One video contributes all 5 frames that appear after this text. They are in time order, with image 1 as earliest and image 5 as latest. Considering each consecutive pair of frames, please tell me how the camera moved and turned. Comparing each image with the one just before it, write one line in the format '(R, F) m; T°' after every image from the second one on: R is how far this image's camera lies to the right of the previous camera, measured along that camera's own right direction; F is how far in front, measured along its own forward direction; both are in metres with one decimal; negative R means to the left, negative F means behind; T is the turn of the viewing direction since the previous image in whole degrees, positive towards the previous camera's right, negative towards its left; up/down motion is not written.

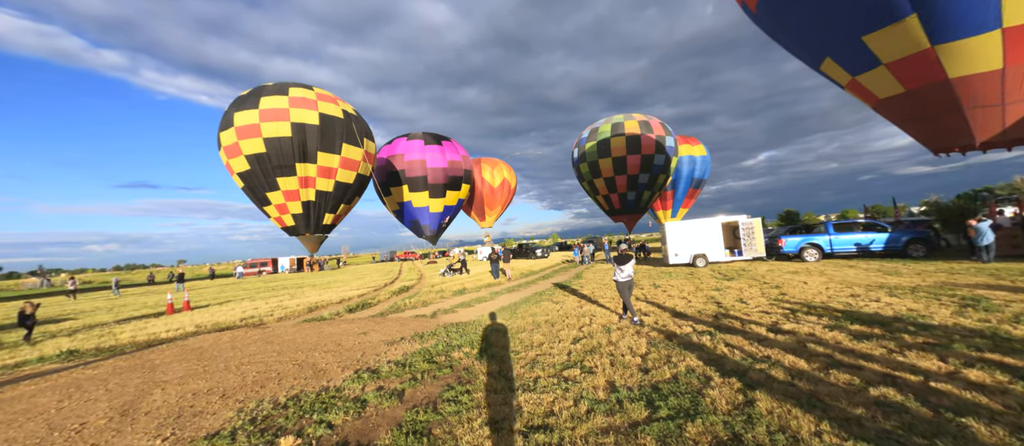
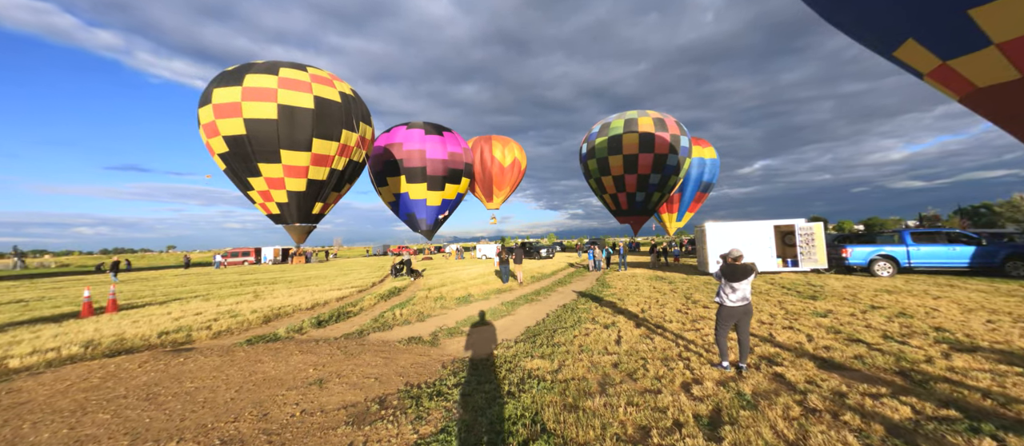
(-0.7, +2.7) m; +1°
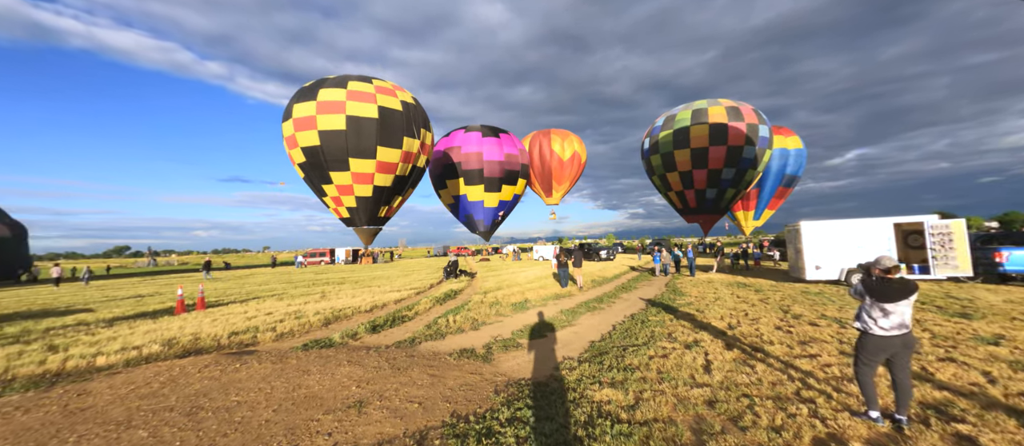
(-0.1, +0.7) m; -9°
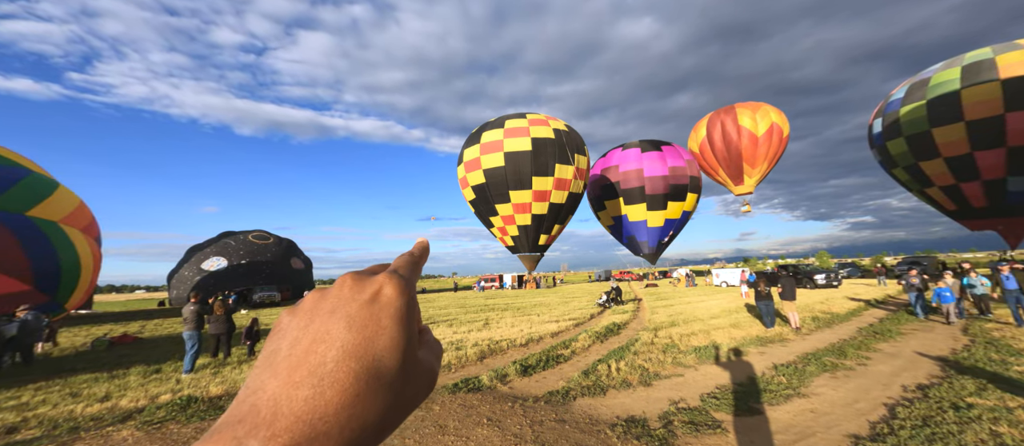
(-0.1, +1.3) m; -25°
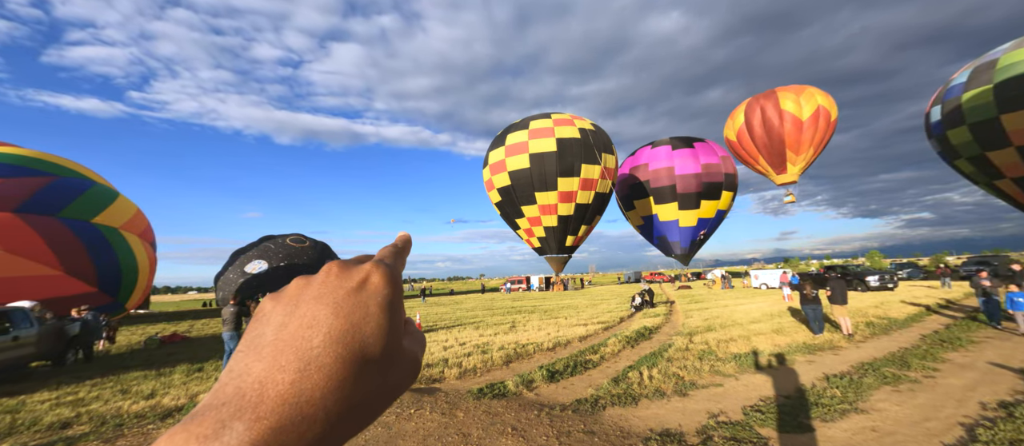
(0.0, +0.2) m; -4°
